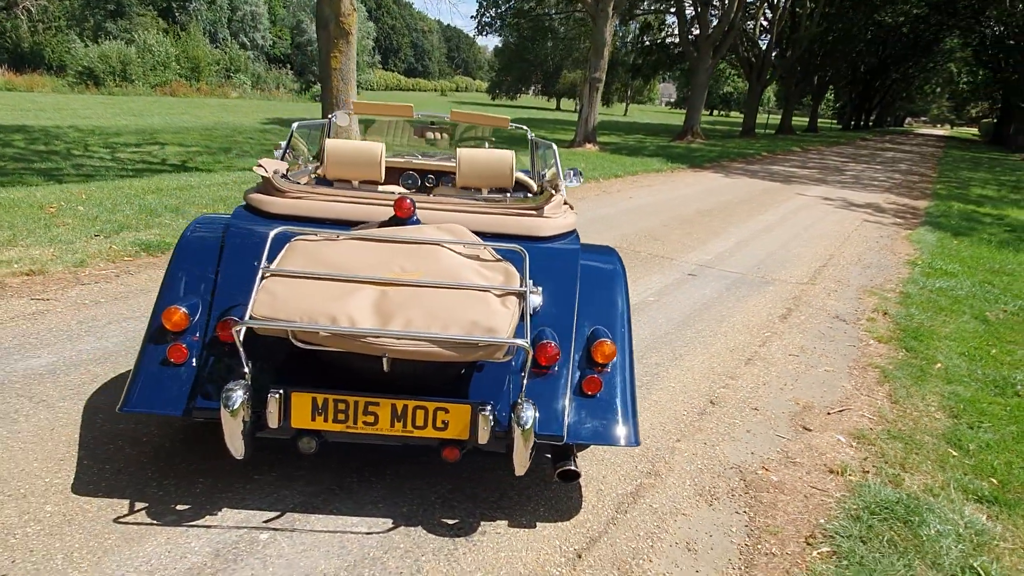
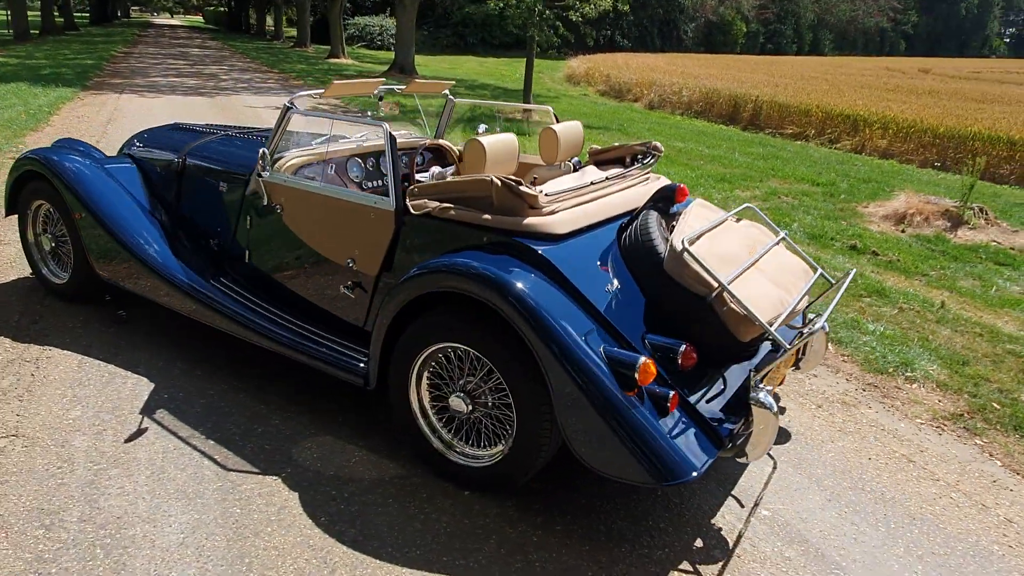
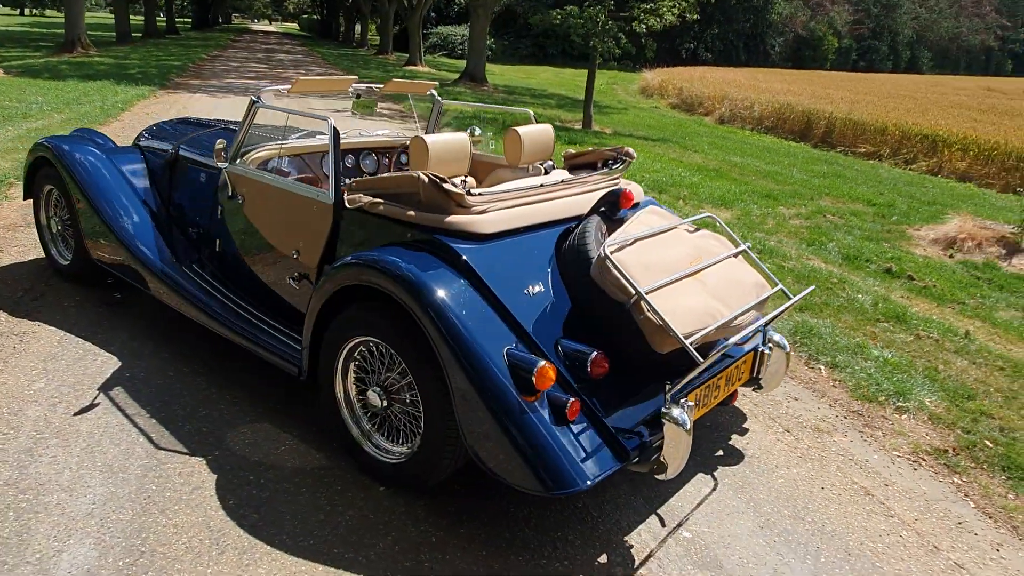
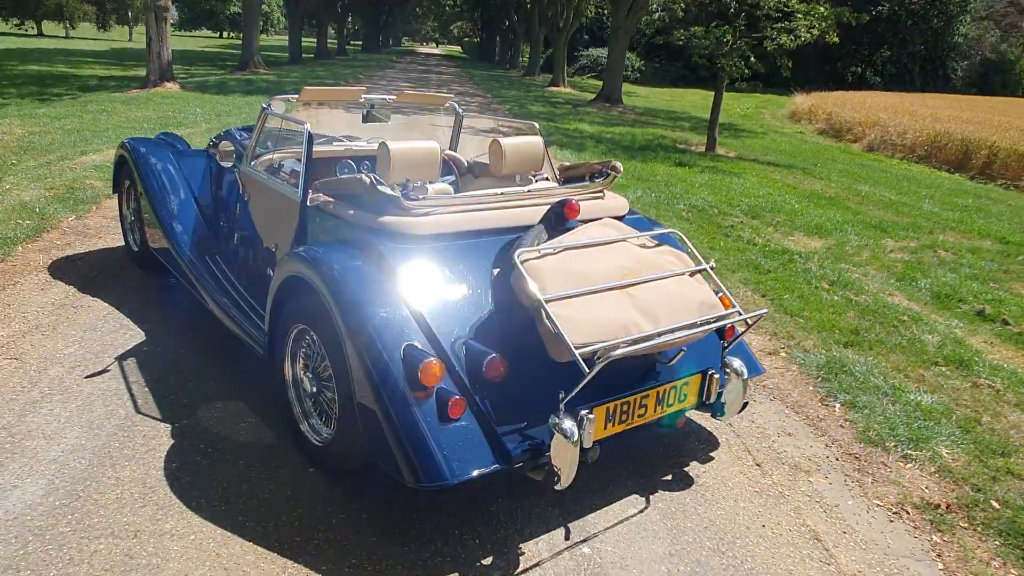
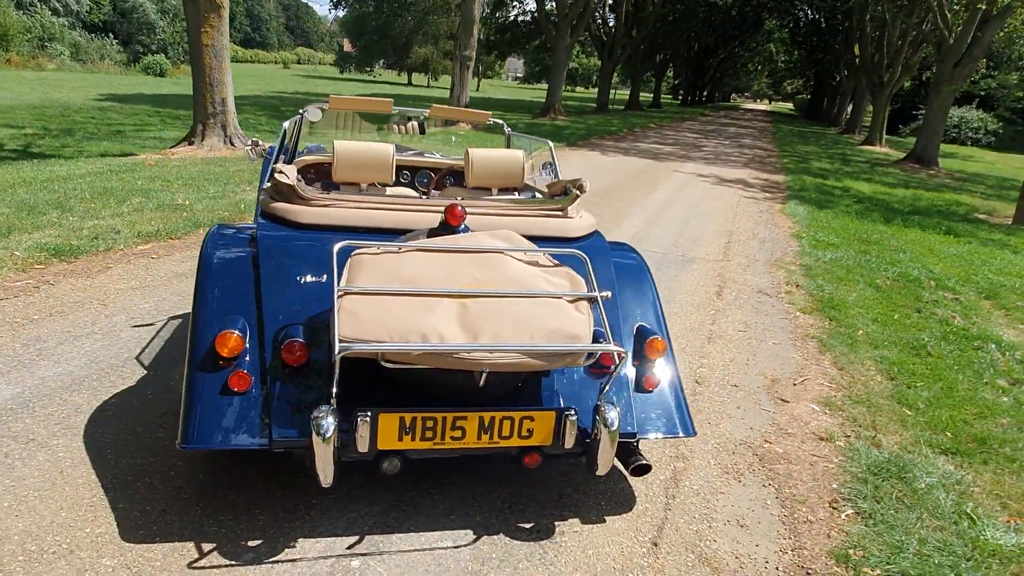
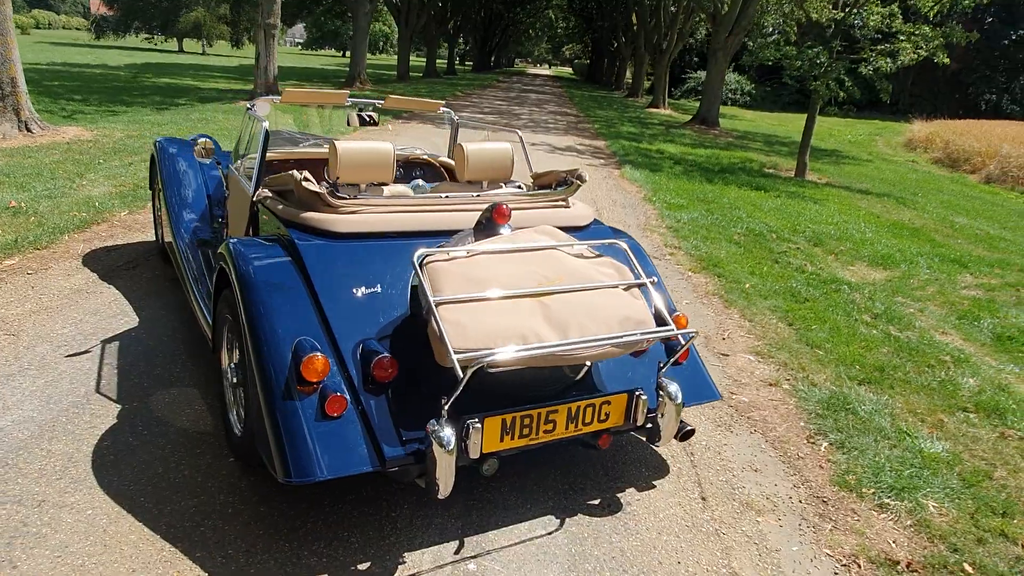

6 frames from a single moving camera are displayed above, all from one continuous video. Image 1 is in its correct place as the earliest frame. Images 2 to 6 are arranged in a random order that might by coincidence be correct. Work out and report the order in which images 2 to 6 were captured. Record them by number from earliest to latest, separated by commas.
5, 6, 4, 3, 2
